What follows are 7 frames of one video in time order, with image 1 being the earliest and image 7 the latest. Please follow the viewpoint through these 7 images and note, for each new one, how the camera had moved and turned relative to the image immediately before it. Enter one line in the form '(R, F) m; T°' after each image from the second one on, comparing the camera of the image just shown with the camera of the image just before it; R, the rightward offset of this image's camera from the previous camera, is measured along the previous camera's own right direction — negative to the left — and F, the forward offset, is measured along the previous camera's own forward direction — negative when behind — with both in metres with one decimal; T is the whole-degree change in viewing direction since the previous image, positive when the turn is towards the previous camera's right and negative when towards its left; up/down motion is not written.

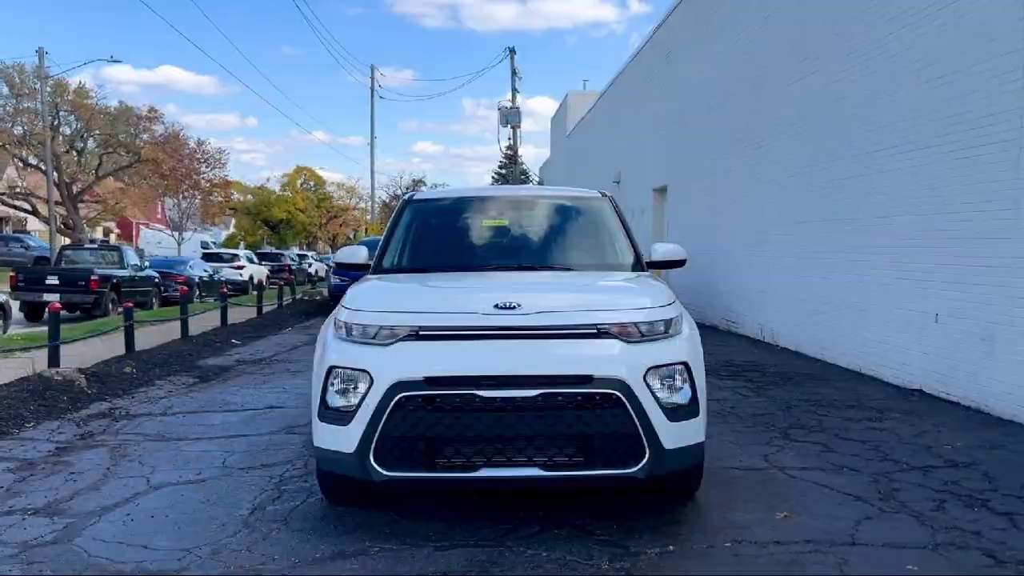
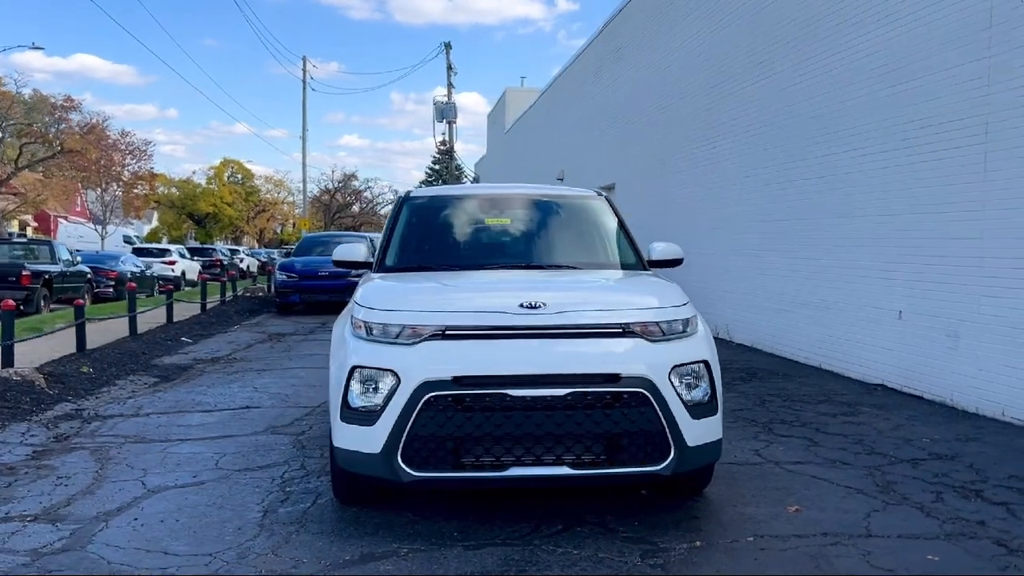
(-0.4, 0.0) m; +4°
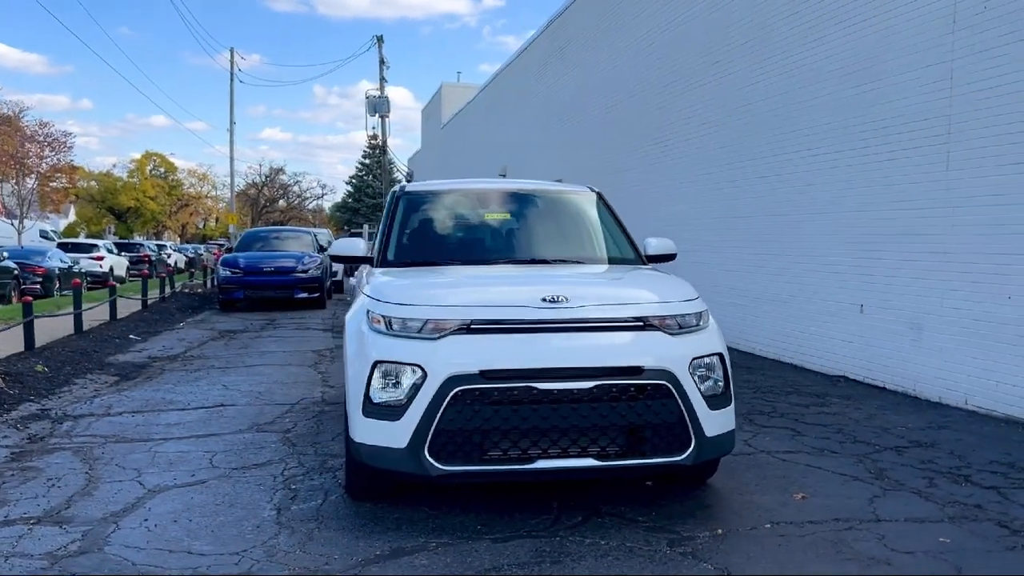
(-0.4, 0.0) m; +4°
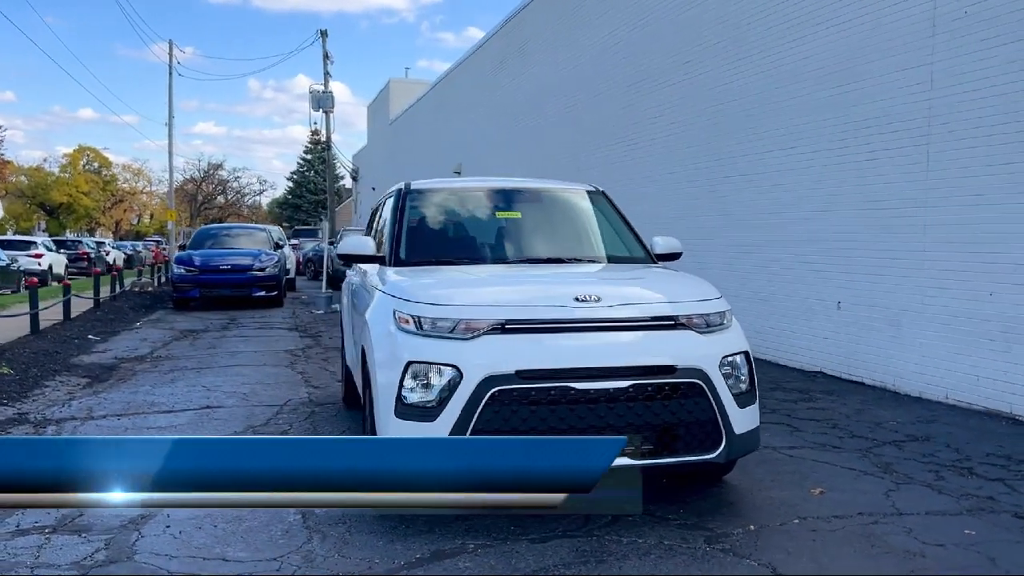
(-0.4, 0.0) m; +4°
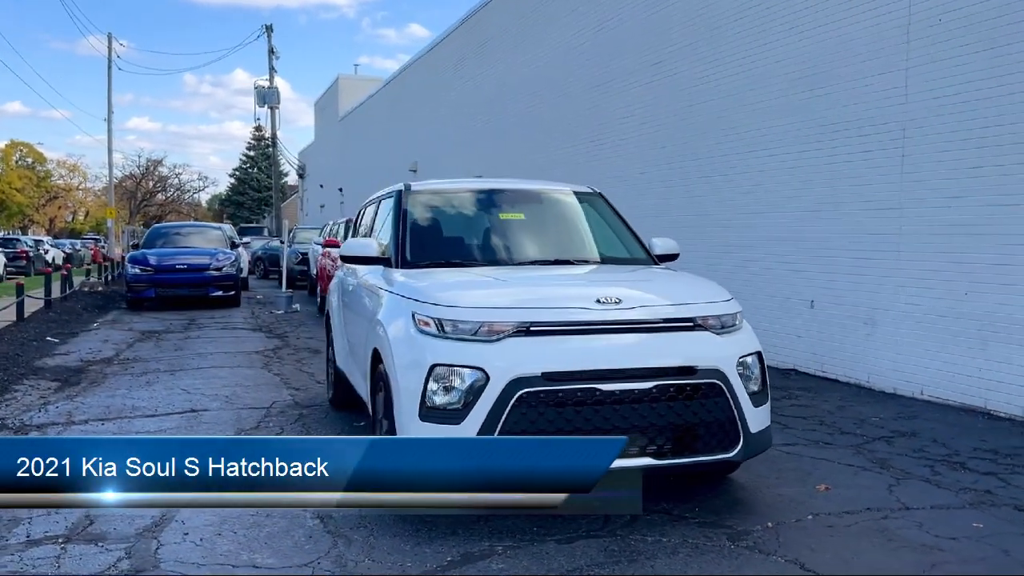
(-0.4, 0.0) m; +3°
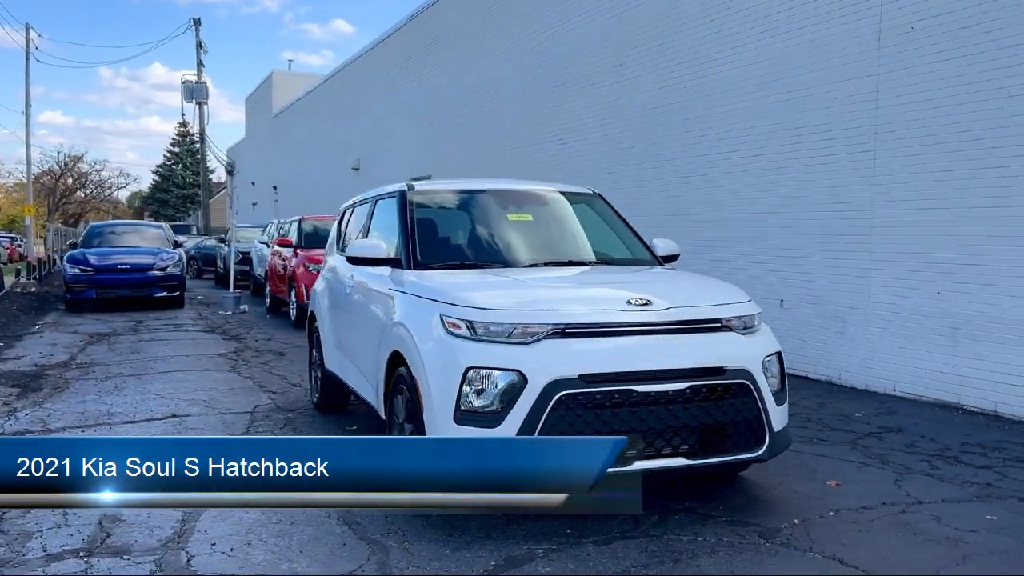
(-0.5, 0.0) m; +4°
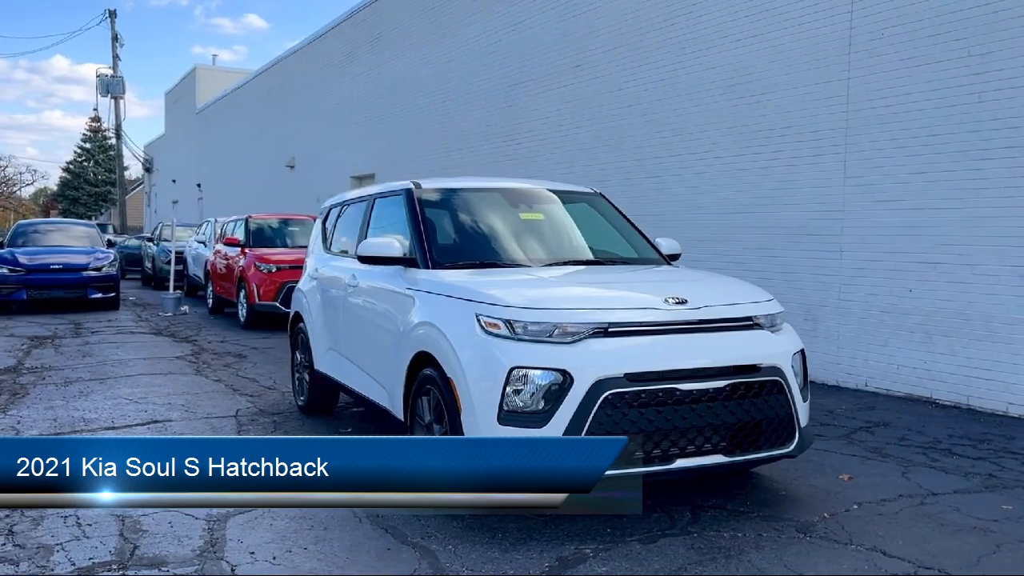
(-0.5, +0.1) m; +5°
